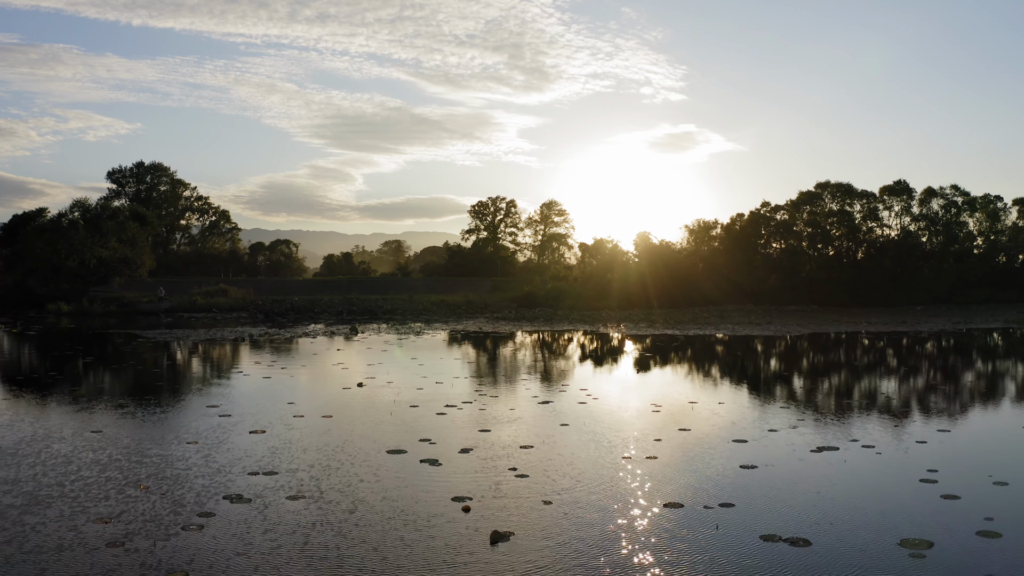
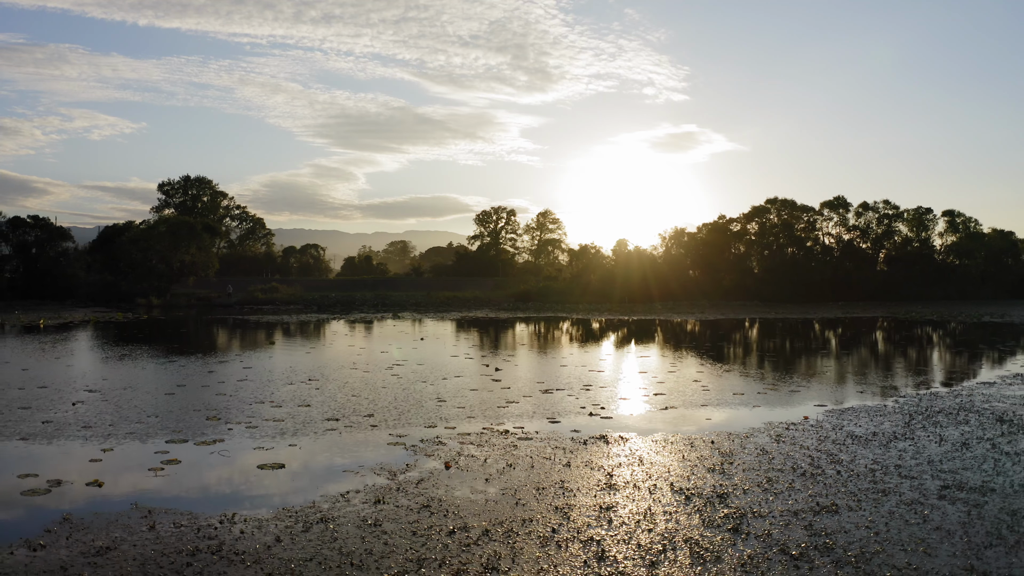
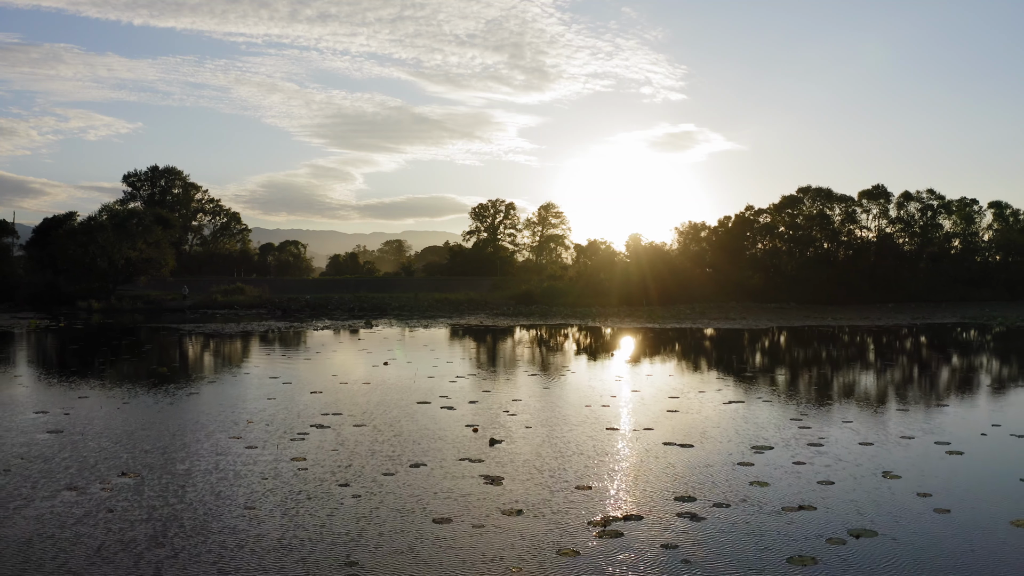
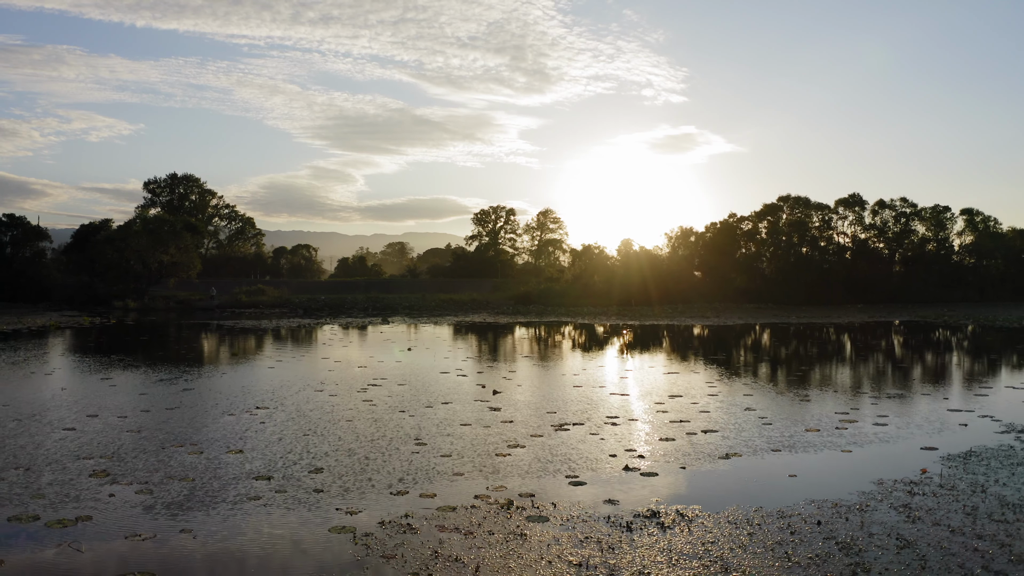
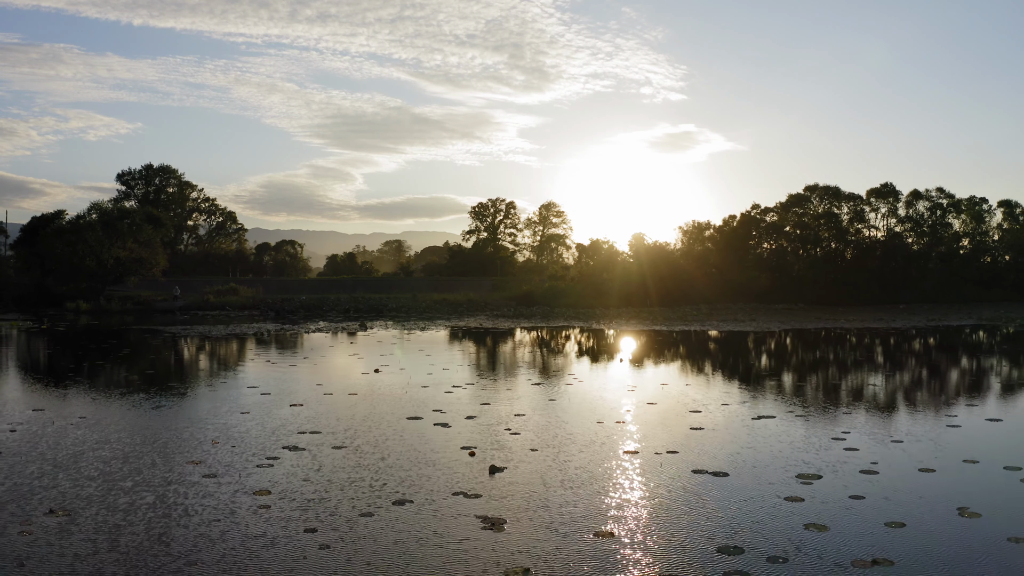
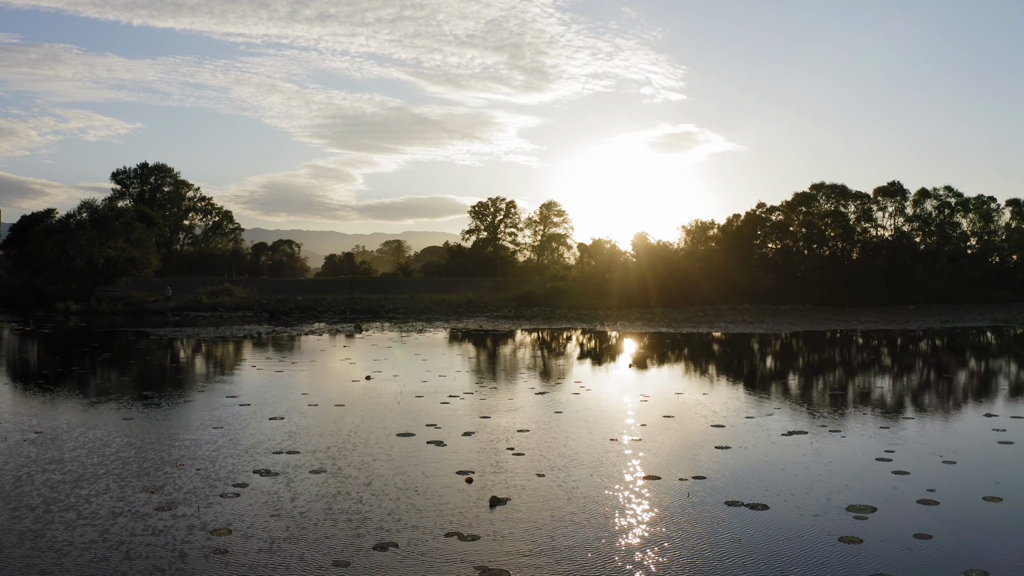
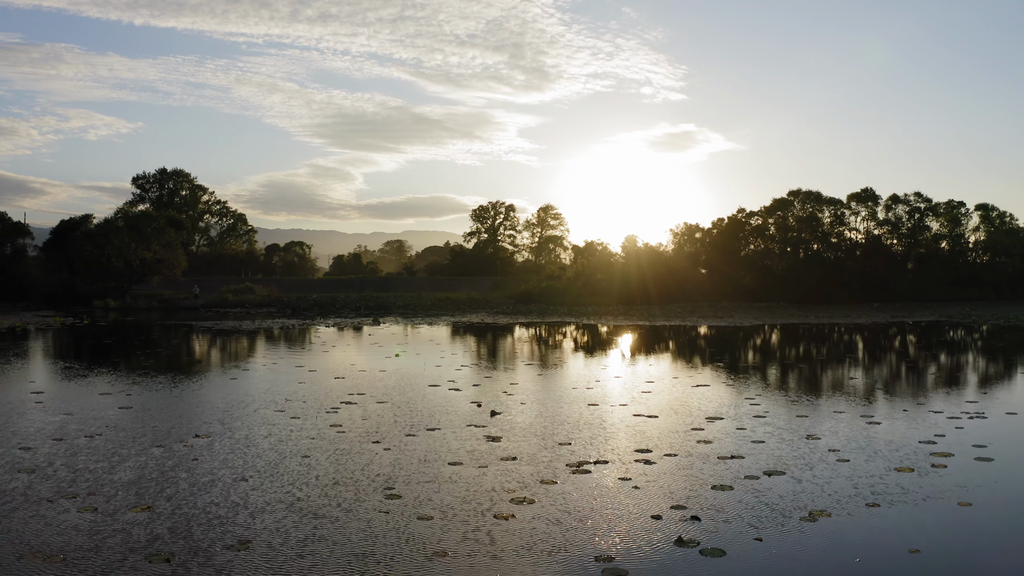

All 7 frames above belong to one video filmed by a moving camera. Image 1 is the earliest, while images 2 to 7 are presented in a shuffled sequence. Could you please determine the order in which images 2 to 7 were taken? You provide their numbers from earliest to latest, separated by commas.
6, 5, 3, 7, 4, 2
